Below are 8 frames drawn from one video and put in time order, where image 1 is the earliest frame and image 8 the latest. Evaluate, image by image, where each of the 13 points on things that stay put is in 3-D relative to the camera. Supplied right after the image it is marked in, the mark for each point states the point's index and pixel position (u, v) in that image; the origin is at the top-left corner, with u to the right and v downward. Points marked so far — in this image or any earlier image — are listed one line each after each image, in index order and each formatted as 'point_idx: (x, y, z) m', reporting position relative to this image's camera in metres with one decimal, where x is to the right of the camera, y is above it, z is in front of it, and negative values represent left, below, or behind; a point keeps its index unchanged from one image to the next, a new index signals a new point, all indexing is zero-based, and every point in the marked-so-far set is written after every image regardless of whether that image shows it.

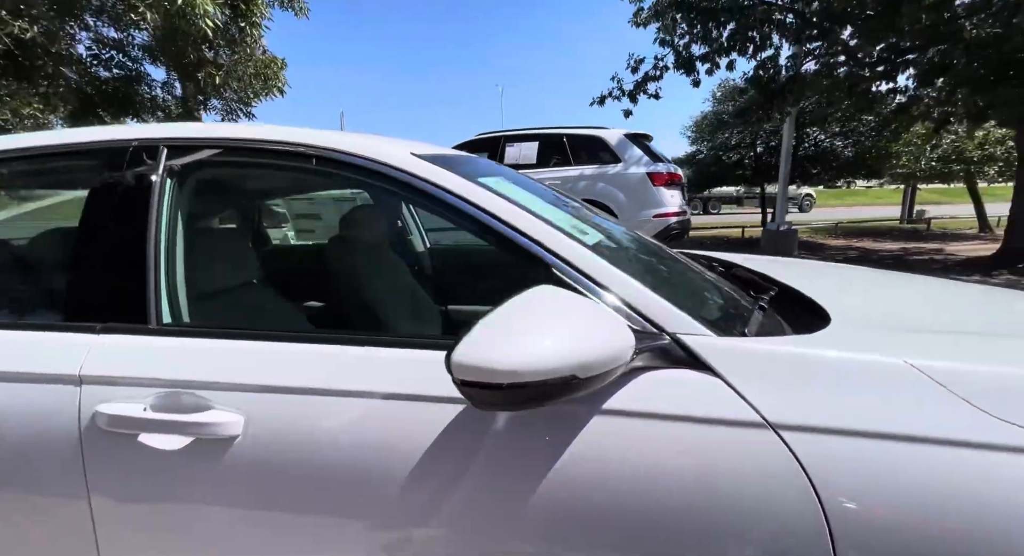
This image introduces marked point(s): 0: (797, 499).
0: (+0.4, -0.3, +0.7) m
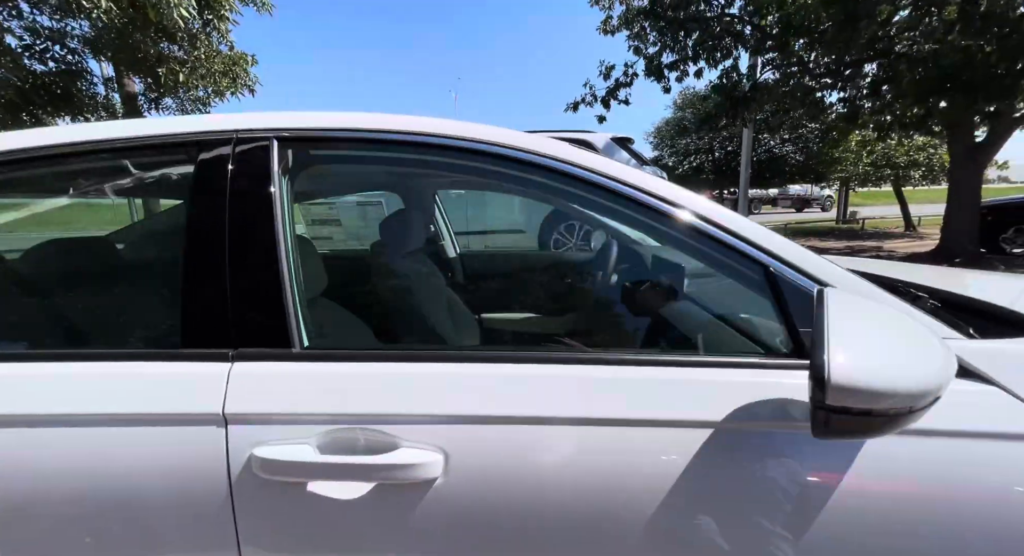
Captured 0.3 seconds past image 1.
0: (+0.7, -0.3, +0.6) m
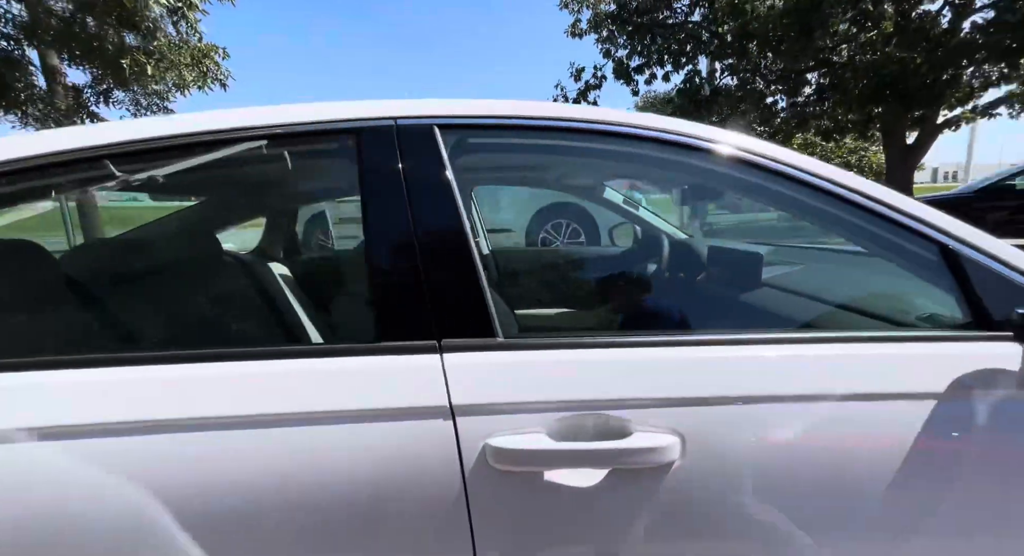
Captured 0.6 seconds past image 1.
0: (+1.1, -0.2, +0.7) m
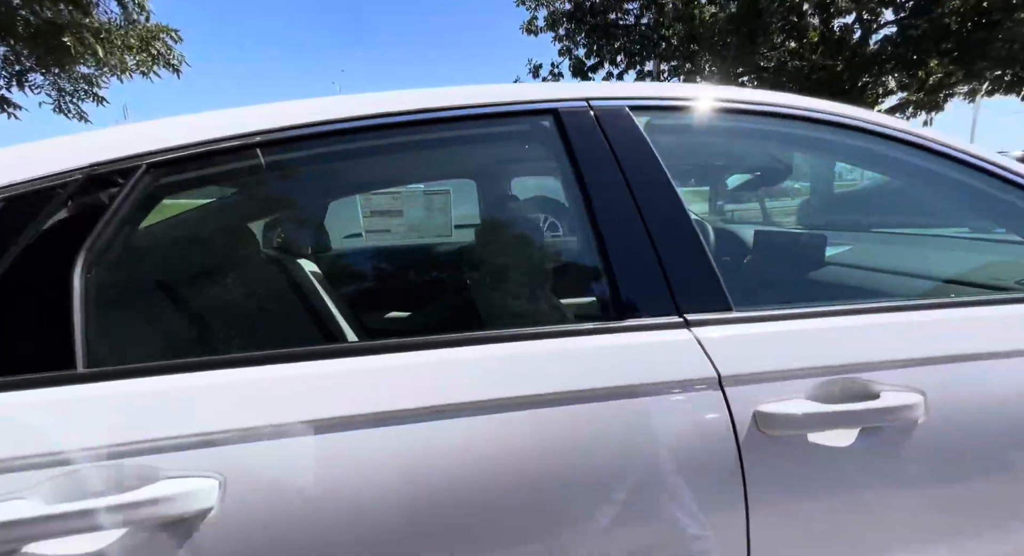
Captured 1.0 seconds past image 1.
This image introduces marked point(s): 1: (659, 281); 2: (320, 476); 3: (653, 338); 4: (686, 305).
0: (+1.5, -0.2, +0.9) m
1: (+0.3, 0.0, +0.9) m
2: (-0.3, -0.2, +0.7) m
3: (+0.2, -0.1, +0.8) m
4: (+0.3, 0.0, +0.8) m
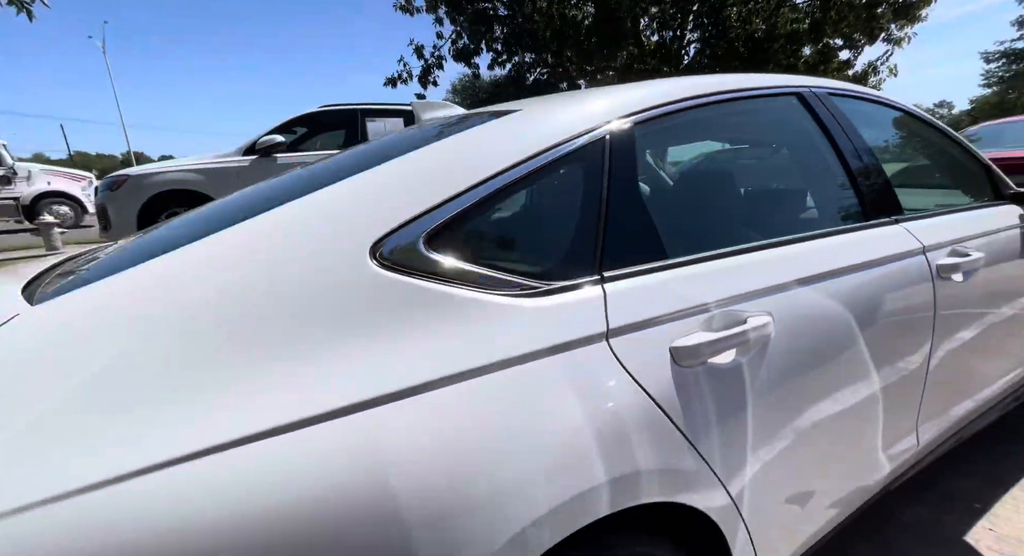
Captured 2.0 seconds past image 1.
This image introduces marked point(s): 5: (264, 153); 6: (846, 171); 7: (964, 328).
0: (+2.2, +0.1, +2.0) m
1: (+1.1, +0.2, +1.5) m
2: (+0.7, -0.1, +1.2) m
3: (+1.1, +0.1, +1.4) m
4: (+1.1, +0.2, +1.5) m
5: (-2.7, +1.4, +5.5) m
6: (+1.0, +0.3, +1.5) m
7: (+1.4, -0.2, +1.6) m
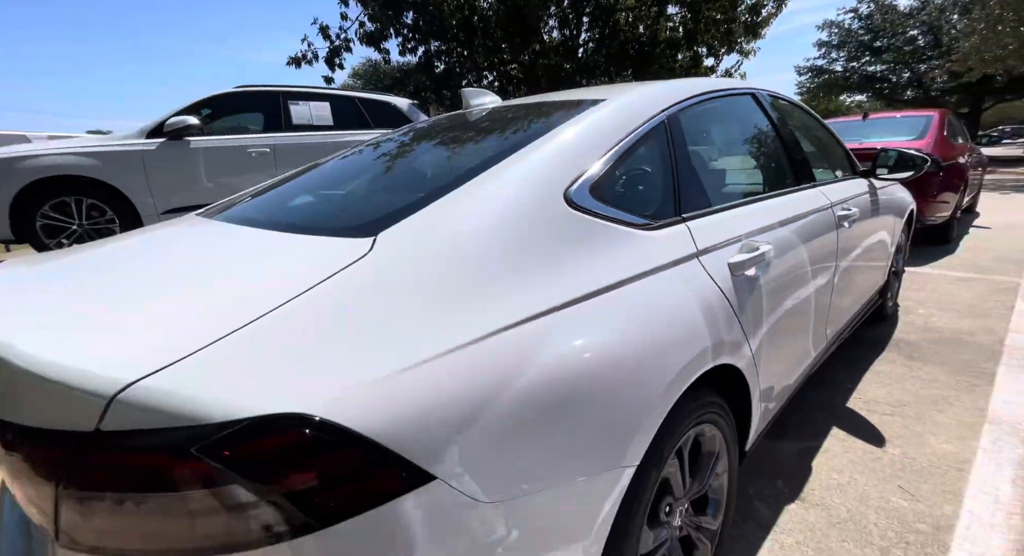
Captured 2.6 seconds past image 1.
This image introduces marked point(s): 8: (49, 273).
0: (+2.2, +0.4, +3.0) m
1: (+1.2, +0.4, +2.2) m
2: (+0.9, +0.1, +1.8) m
3: (+1.2, +0.3, +2.1) m
4: (+1.3, +0.4, +2.2) m
5: (-3.5, +1.5, +5.1) m
6: (+1.1, +0.5, +2.2) m
7: (+1.6, +0.1, +2.4) m
8: (-1.1, 0.0, +1.2) m
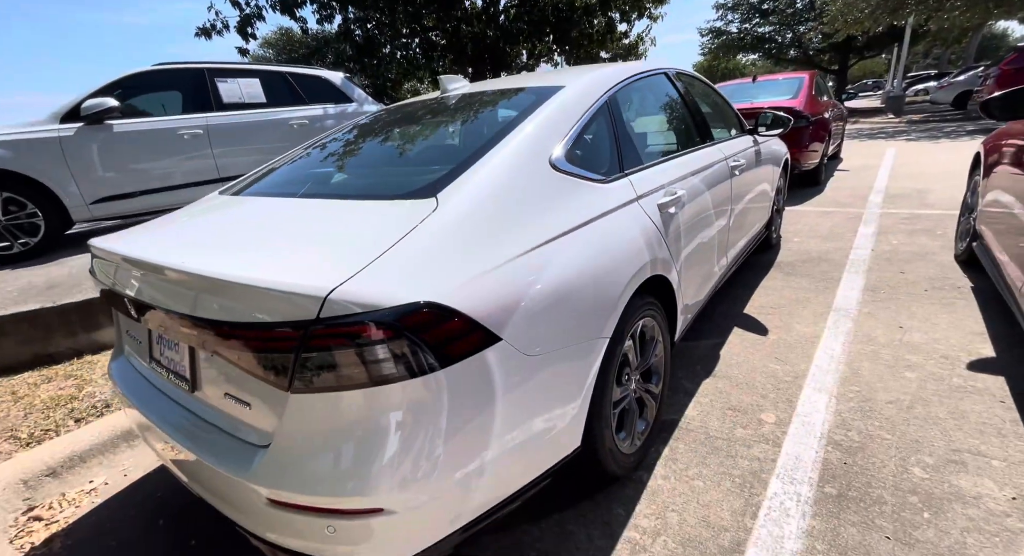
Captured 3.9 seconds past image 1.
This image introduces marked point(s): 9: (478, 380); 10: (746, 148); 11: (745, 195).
0: (+1.9, +0.9, +3.8) m
1: (+1.0, +0.8, +2.9) m
2: (+0.8, +0.4, +2.4) m
3: (+1.1, +0.7, +2.8) m
4: (+1.1, +0.8, +2.9) m
5: (-4.1, +1.6, +5.0) m
6: (+1.0, +0.9, +2.9) m
7: (+1.4, +0.5, +3.2) m
8: (-1.0, +0.1, +1.6) m
9: (-0.1, -0.3, +1.4) m
10: (+1.5, +0.9, +3.4) m
11: (+1.5, +0.5, +3.3) m
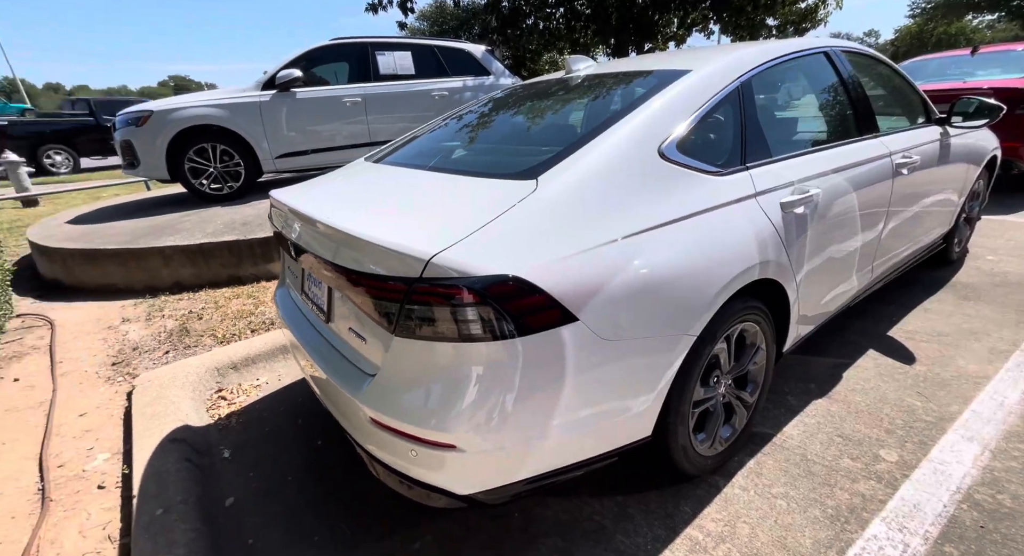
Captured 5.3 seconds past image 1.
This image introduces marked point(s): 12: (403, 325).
0: (+2.8, +0.8, +3.1) m
1: (+1.7, +0.7, +2.5) m
2: (+1.4, +0.4, +2.2) m
3: (+1.7, +0.6, +2.4) m
4: (+1.8, +0.7, +2.5) m
5: (-2.5, +2.3, +5.9) m
6: (+1.7, +0.8, +2.5) m
7: (+2.1, +0.4, +2.7) m
8: (-0.7, +0.3, +1.9) m
9: (+0.1, -0.2, +1.5) m
10: (+2.4, +0.8, +2.9) m
11: (+2.2, +0.5, +2.8) m
12: (-0.3, -0.1, +1.5) m
